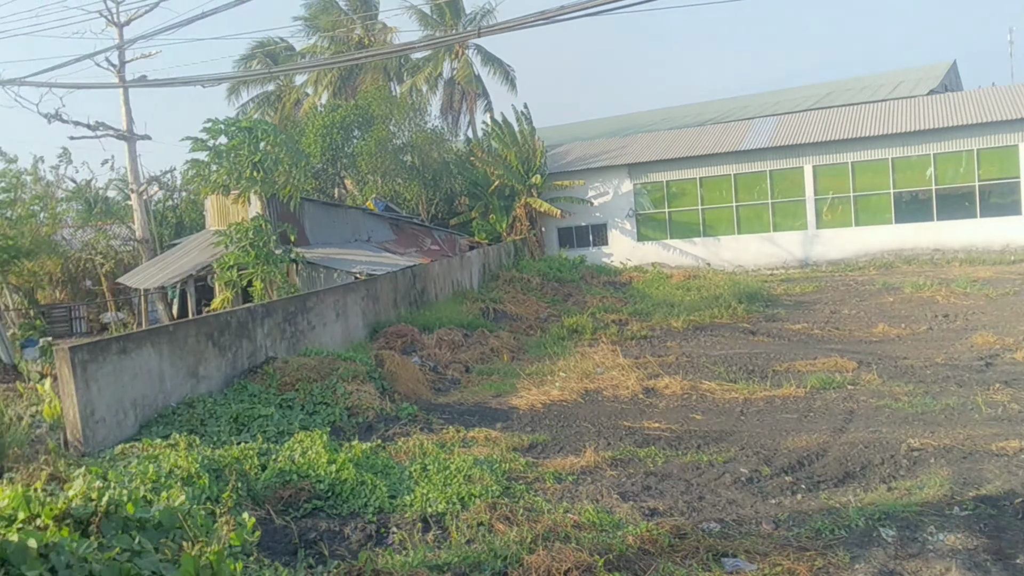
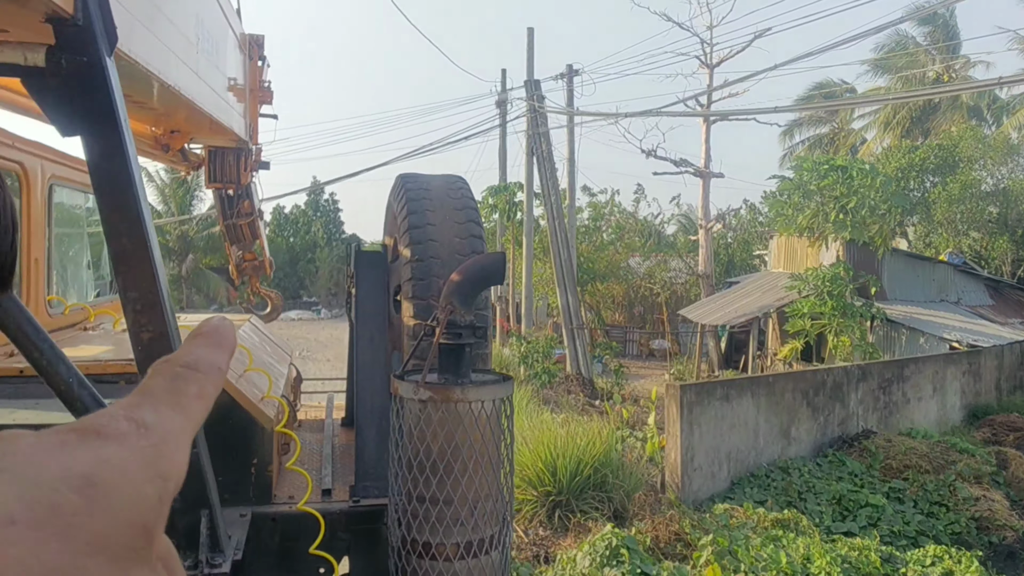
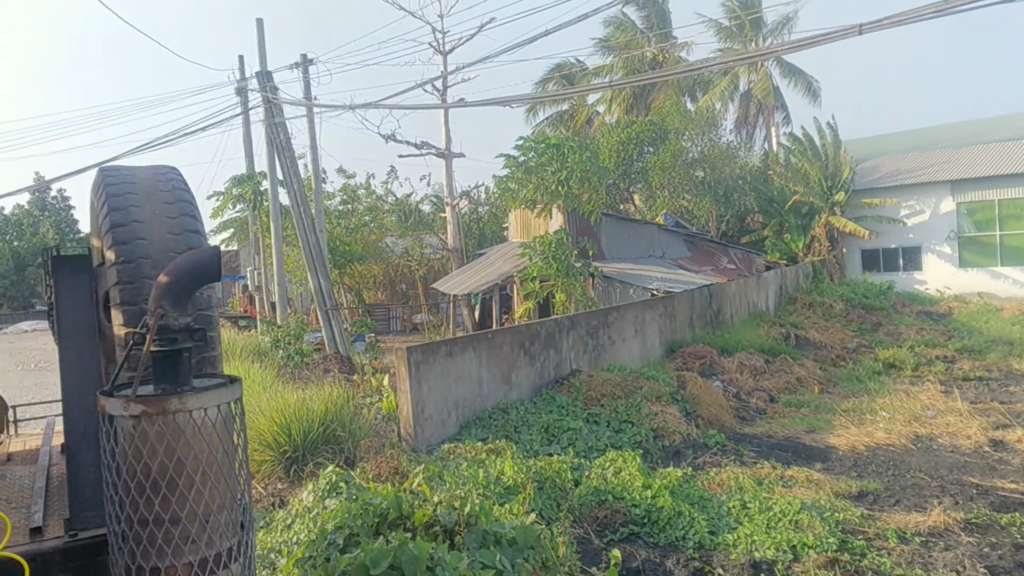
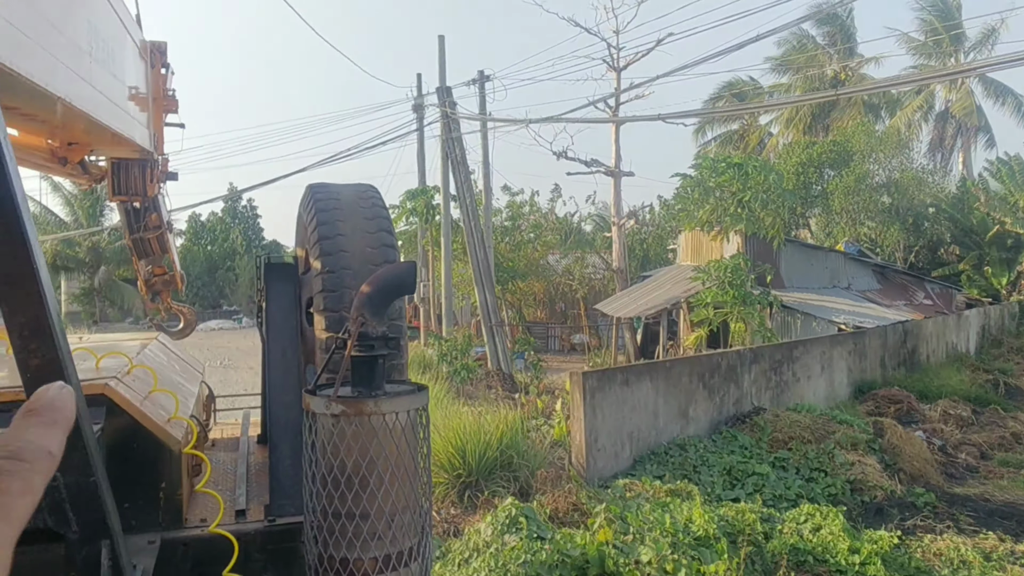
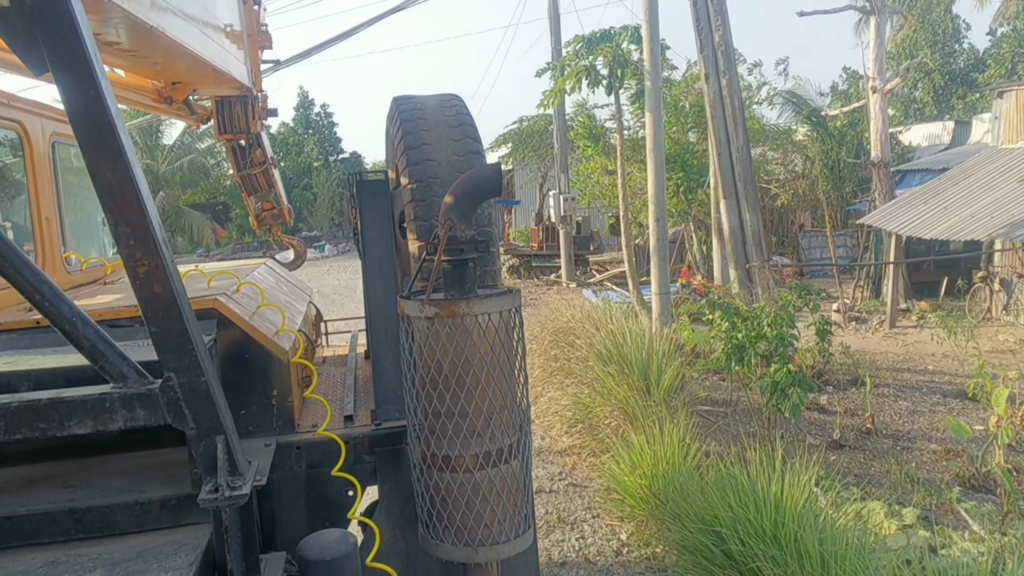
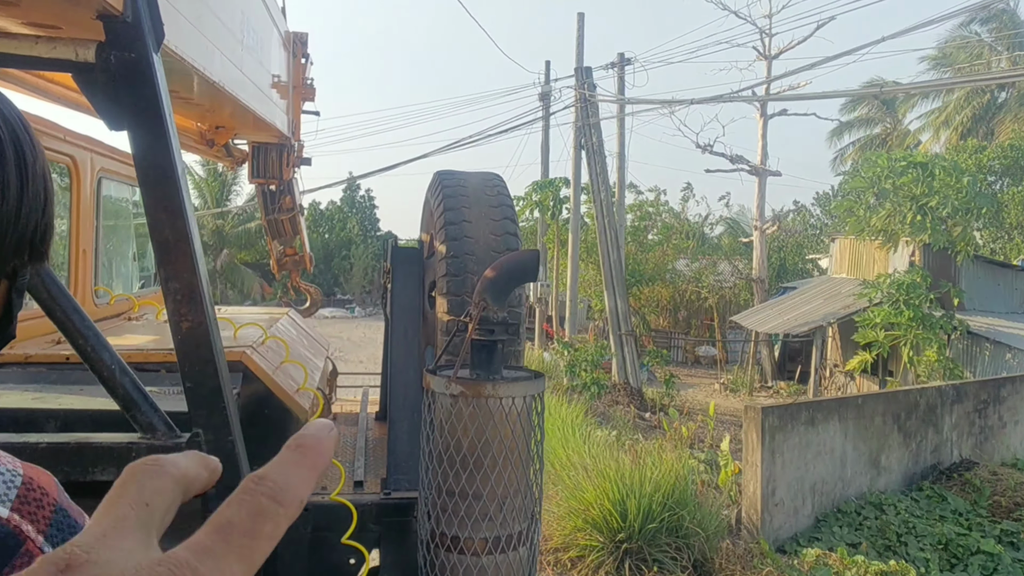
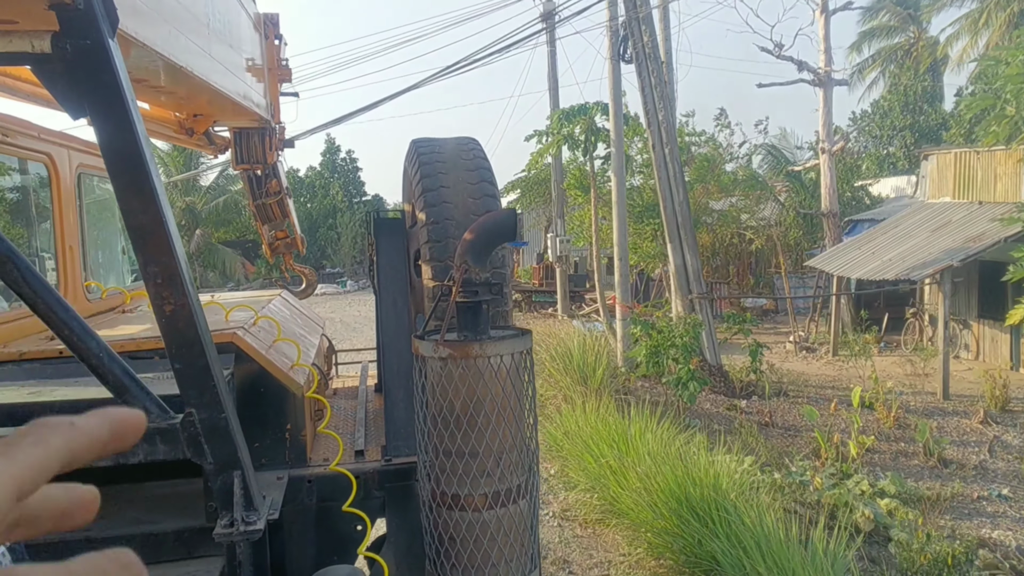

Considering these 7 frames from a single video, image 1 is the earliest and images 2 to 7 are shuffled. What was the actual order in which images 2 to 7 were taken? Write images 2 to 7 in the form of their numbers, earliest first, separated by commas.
3, 4, 2, 6, 7, 5
